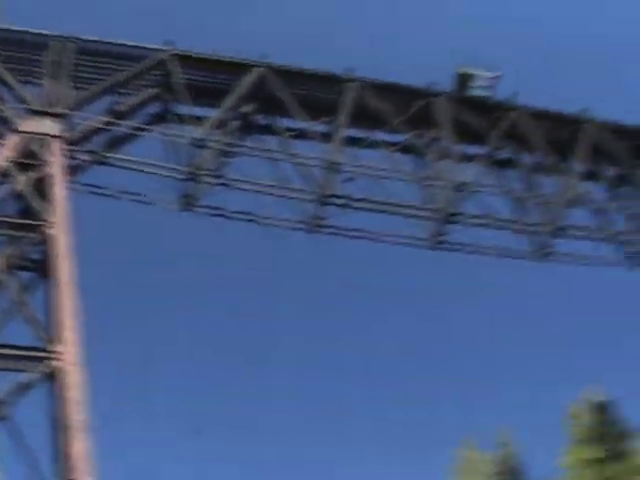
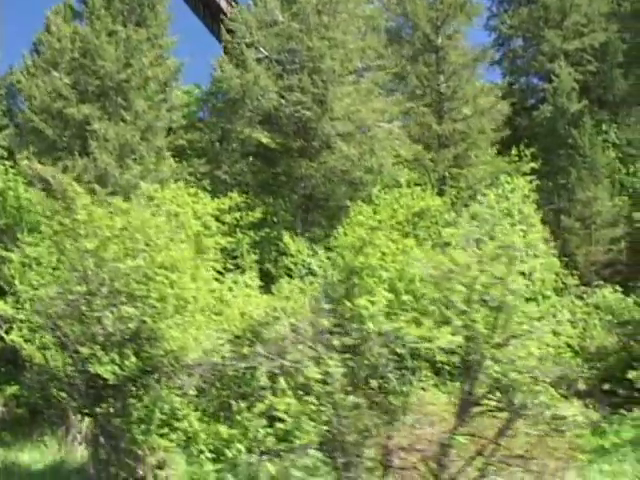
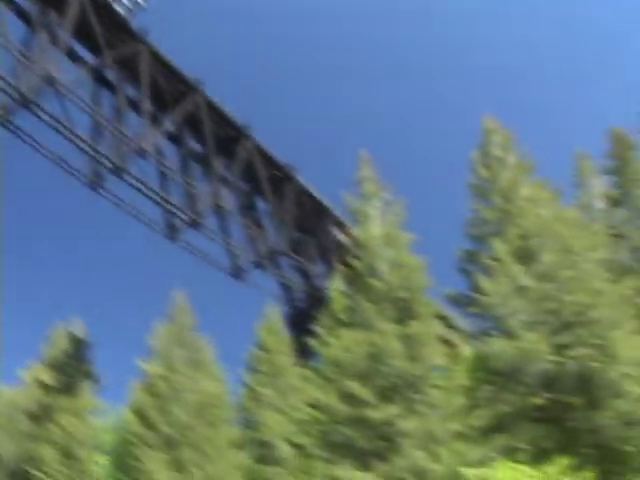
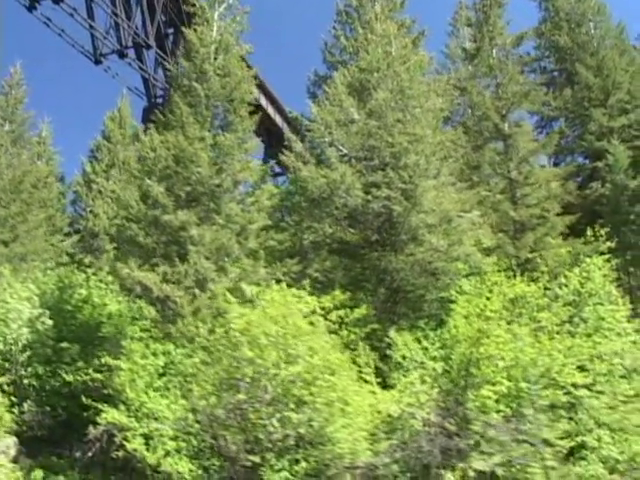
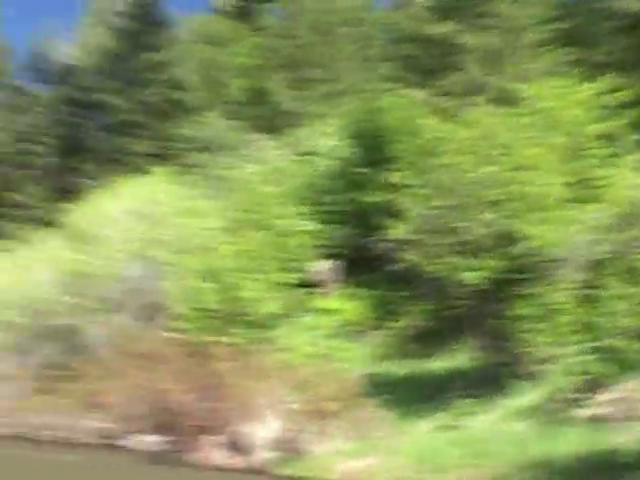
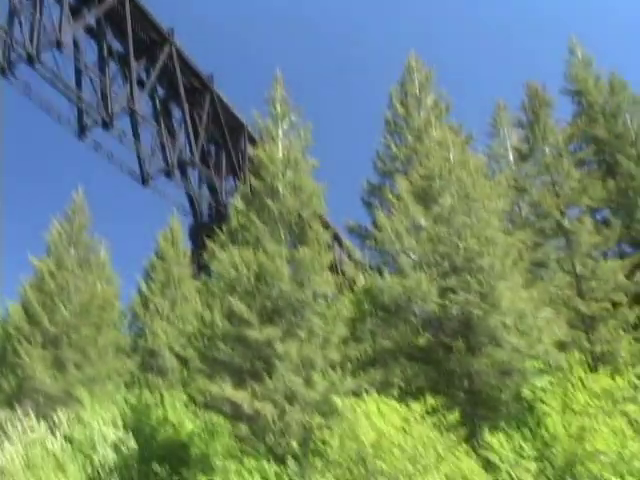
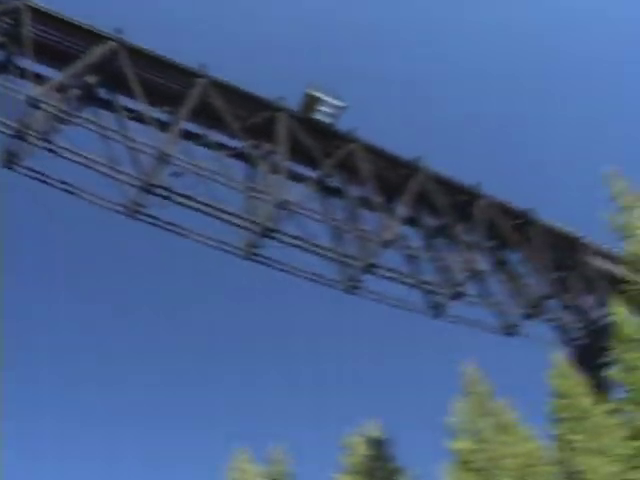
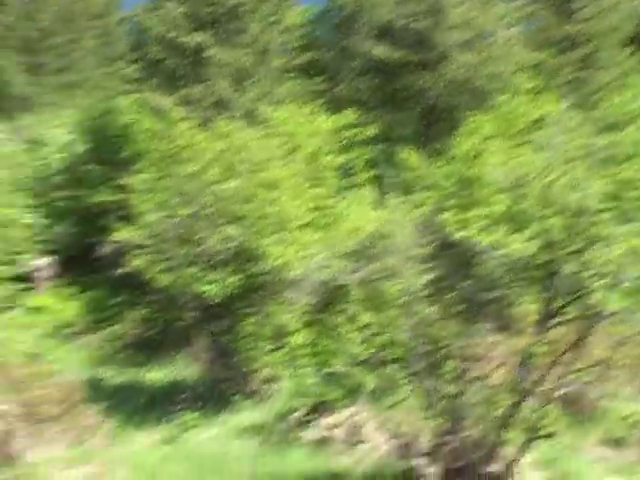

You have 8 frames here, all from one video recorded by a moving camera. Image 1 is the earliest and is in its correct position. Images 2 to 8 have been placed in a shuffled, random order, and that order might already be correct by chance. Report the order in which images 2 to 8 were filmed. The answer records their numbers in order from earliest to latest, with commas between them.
7, 3, 6, 4, 2, 8, 5
